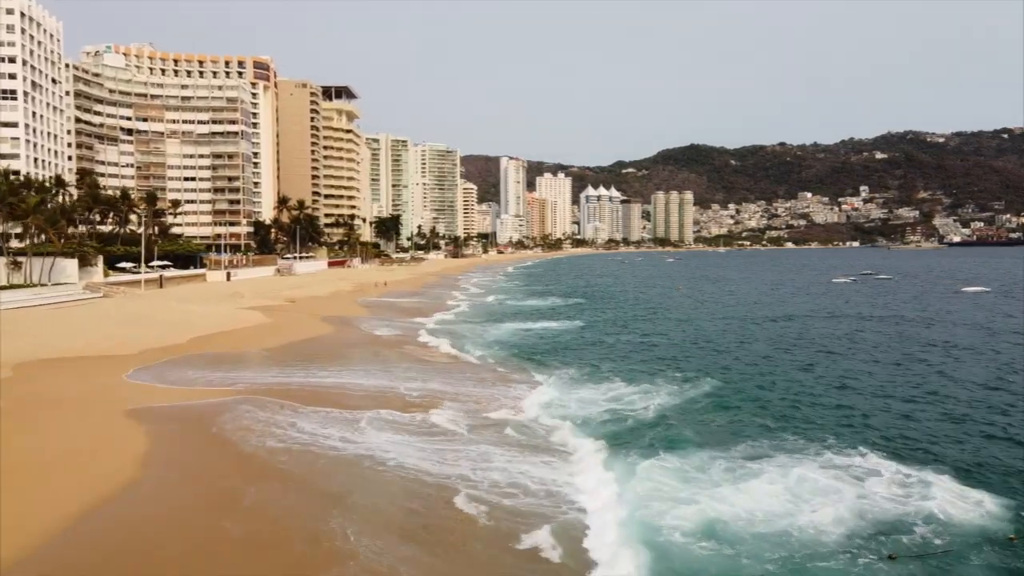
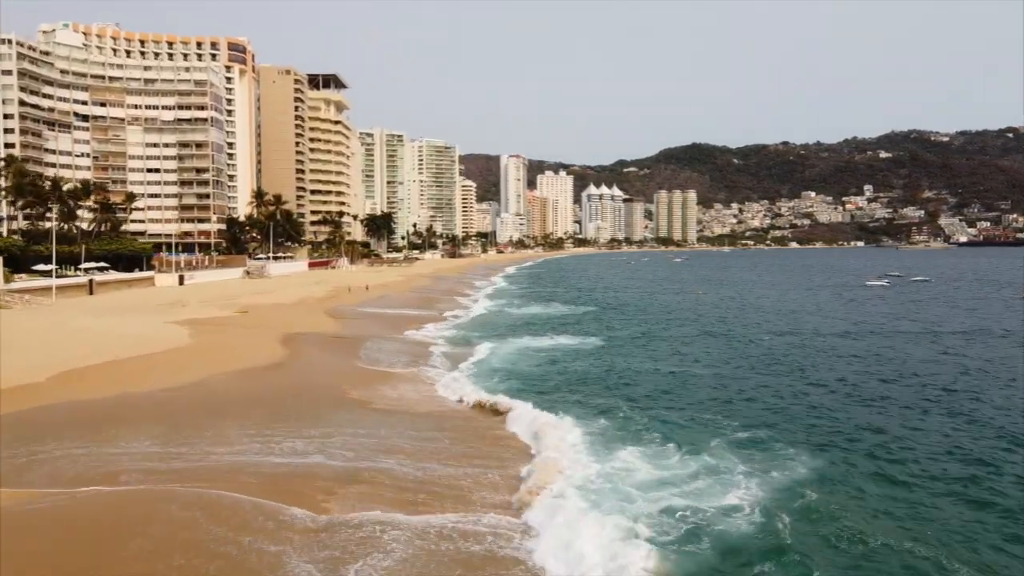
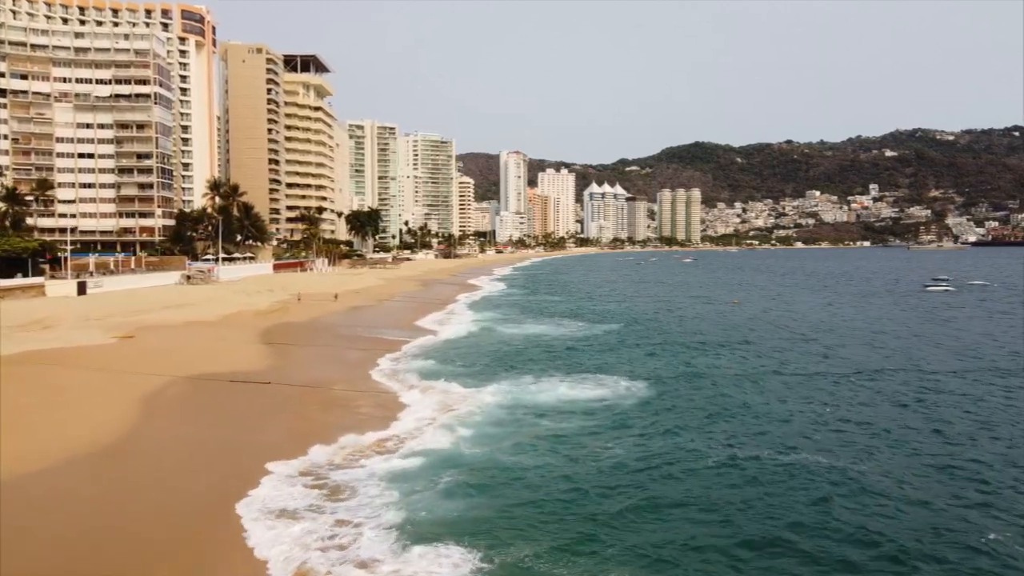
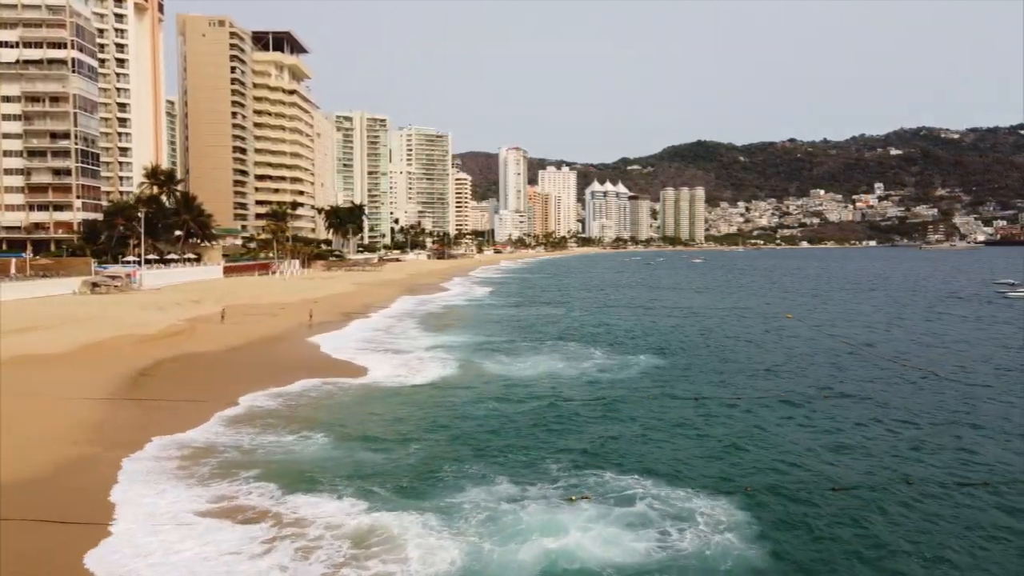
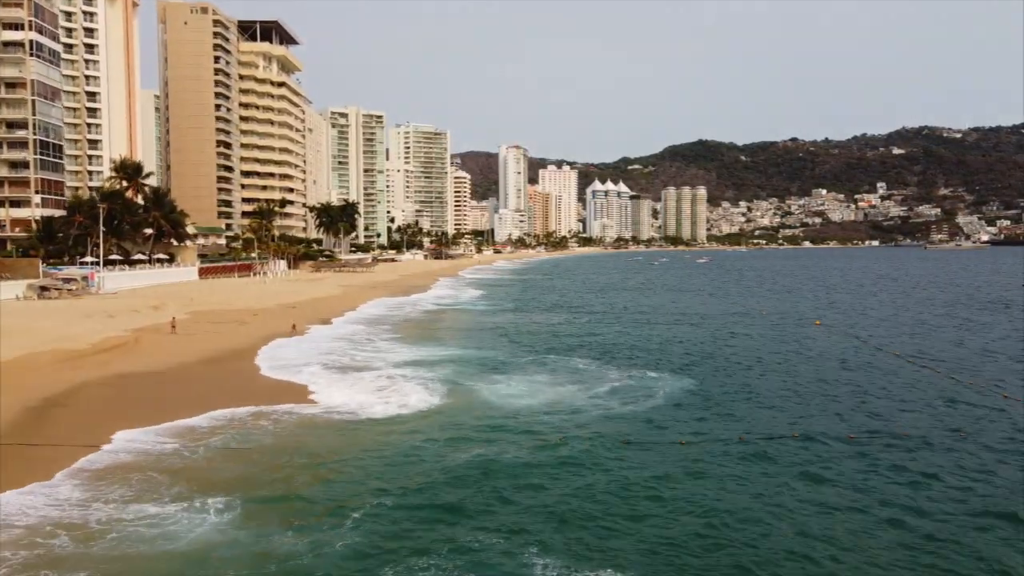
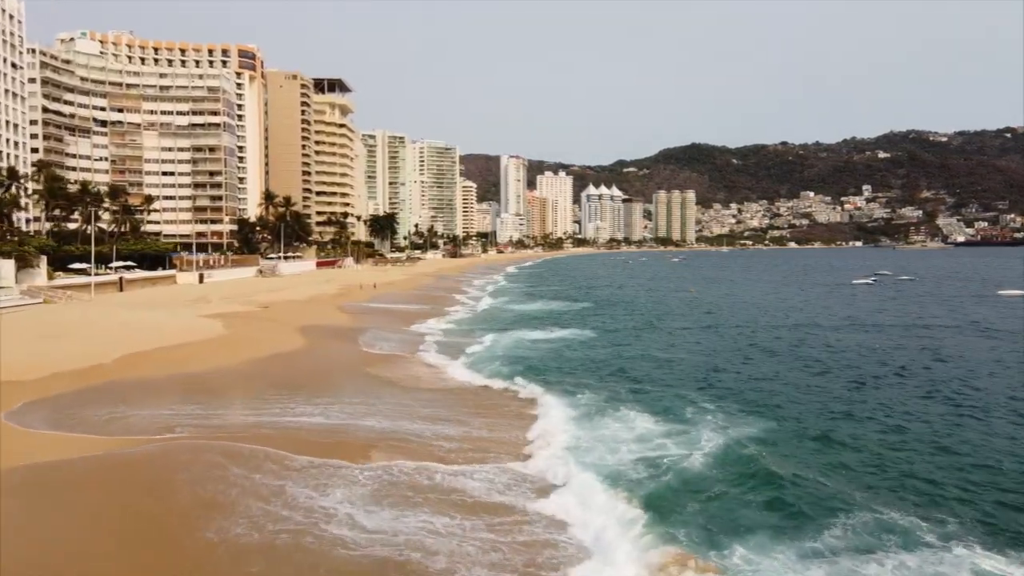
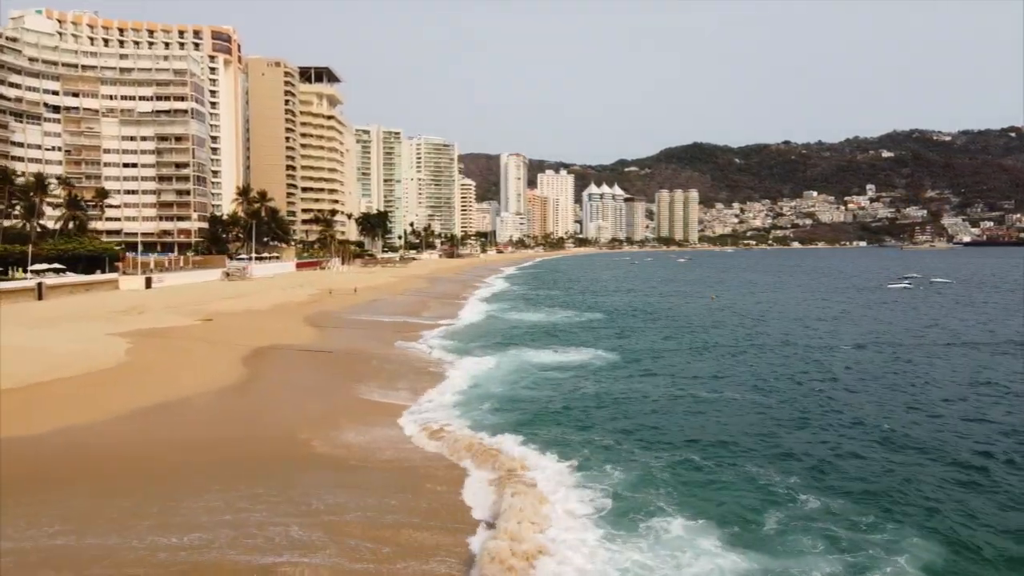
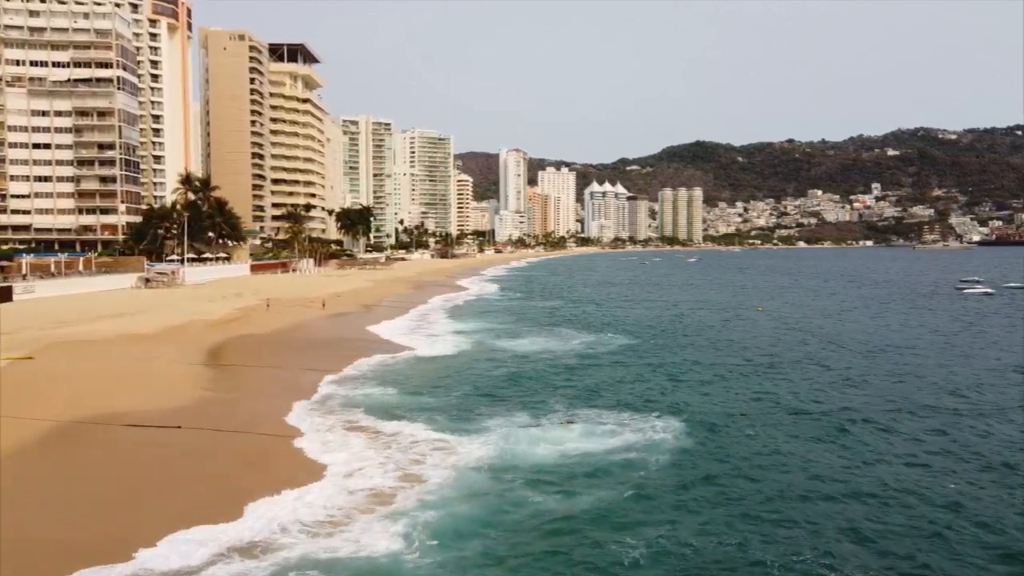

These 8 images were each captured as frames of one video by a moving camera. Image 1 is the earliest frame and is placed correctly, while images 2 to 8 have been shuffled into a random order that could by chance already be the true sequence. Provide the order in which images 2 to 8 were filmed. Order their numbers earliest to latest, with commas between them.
6, 2, 7, 3, 8, 4, 5
